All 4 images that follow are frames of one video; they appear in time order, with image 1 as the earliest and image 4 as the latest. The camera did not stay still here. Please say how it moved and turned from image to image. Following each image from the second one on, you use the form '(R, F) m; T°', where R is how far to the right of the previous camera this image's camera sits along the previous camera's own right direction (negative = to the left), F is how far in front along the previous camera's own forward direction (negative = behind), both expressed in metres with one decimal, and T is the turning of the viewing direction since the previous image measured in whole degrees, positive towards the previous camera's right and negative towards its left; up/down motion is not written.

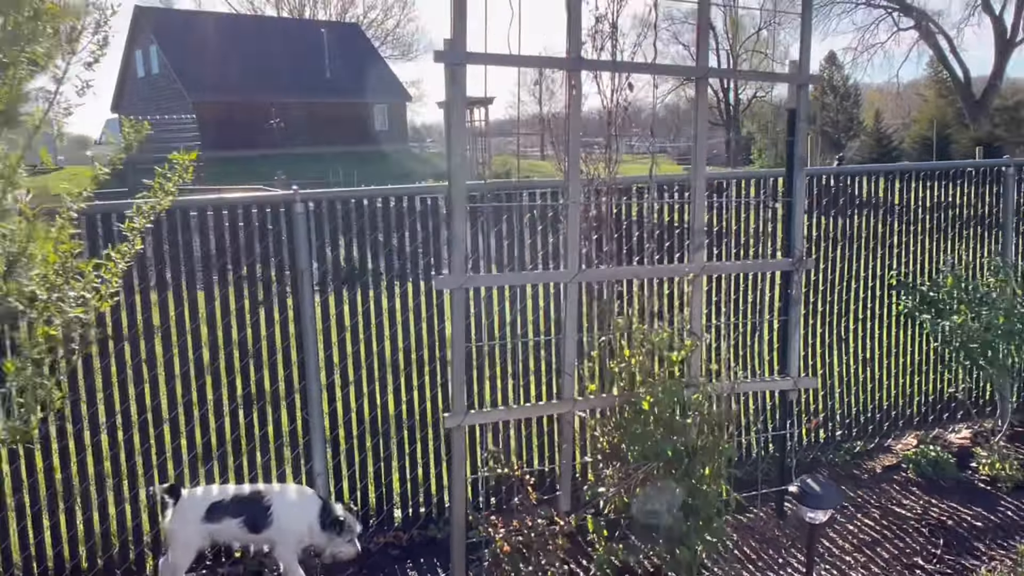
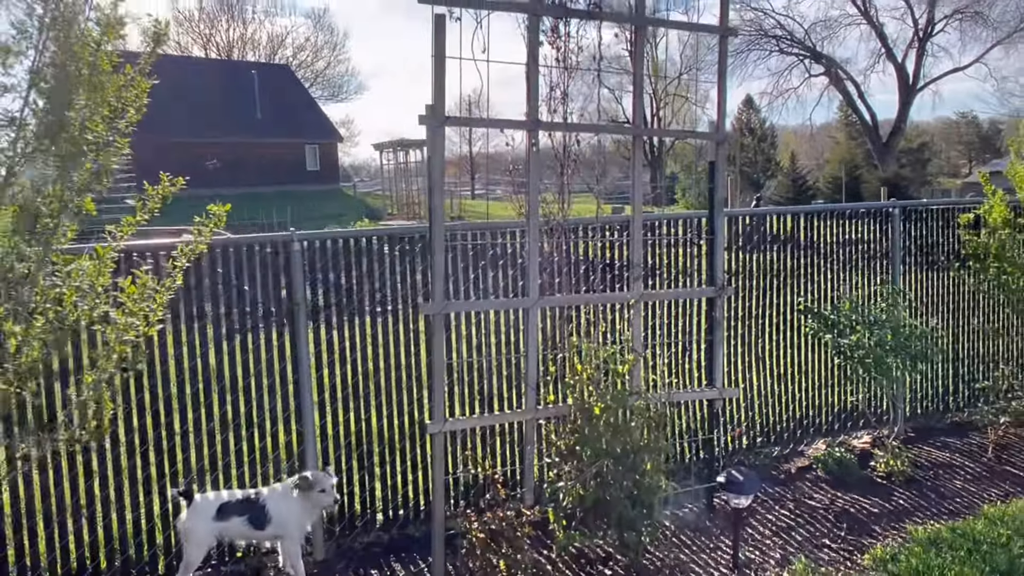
(-0.2, -0.6) m; +5°
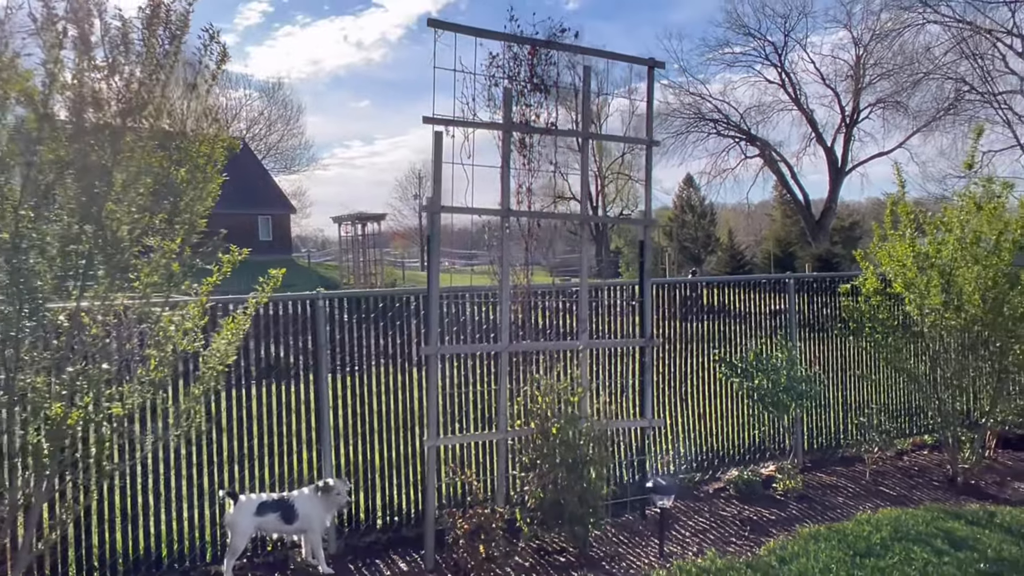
(-0.2, -1.3) m; +4°
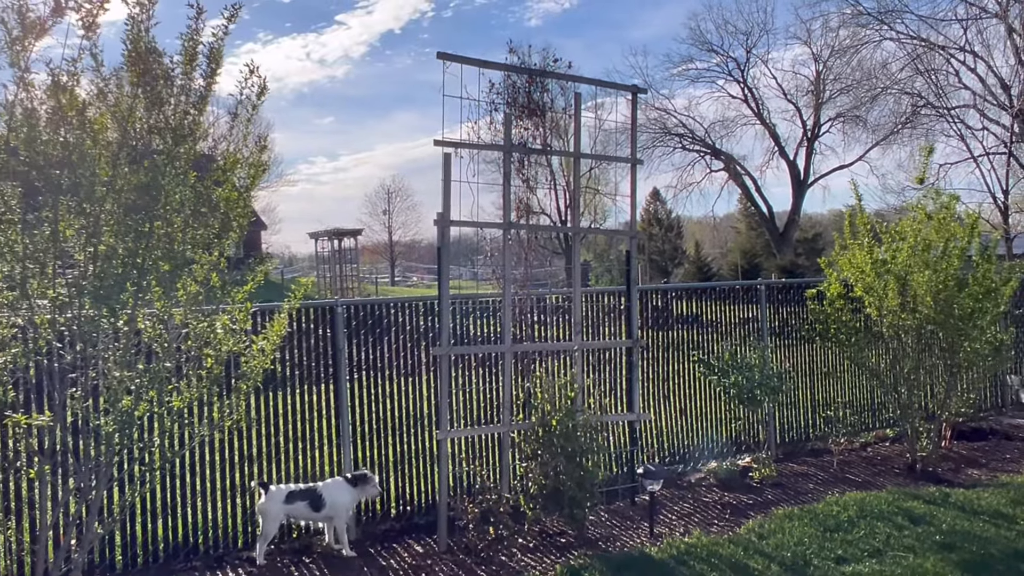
(-0.2, -0.6) m; +2°
